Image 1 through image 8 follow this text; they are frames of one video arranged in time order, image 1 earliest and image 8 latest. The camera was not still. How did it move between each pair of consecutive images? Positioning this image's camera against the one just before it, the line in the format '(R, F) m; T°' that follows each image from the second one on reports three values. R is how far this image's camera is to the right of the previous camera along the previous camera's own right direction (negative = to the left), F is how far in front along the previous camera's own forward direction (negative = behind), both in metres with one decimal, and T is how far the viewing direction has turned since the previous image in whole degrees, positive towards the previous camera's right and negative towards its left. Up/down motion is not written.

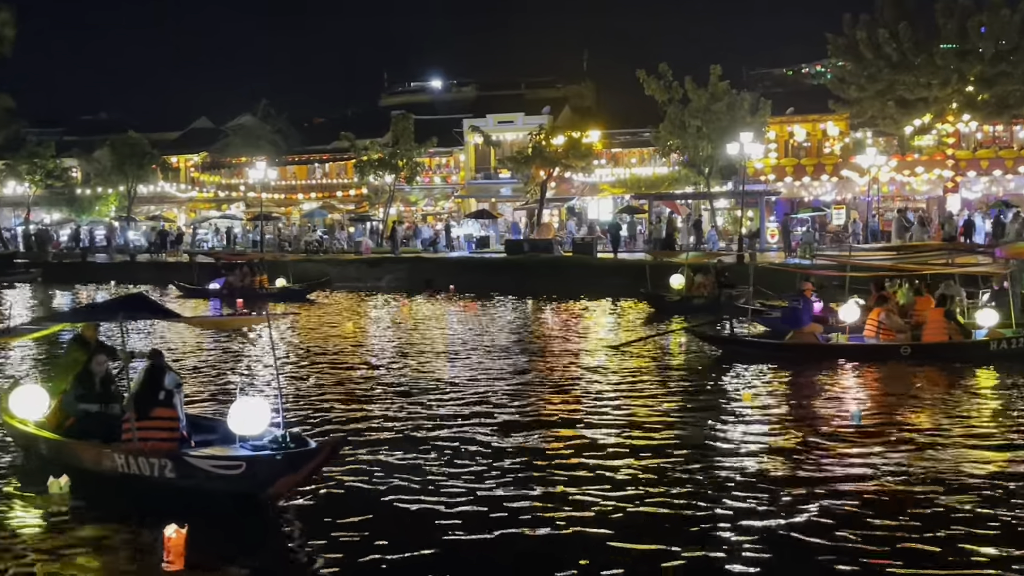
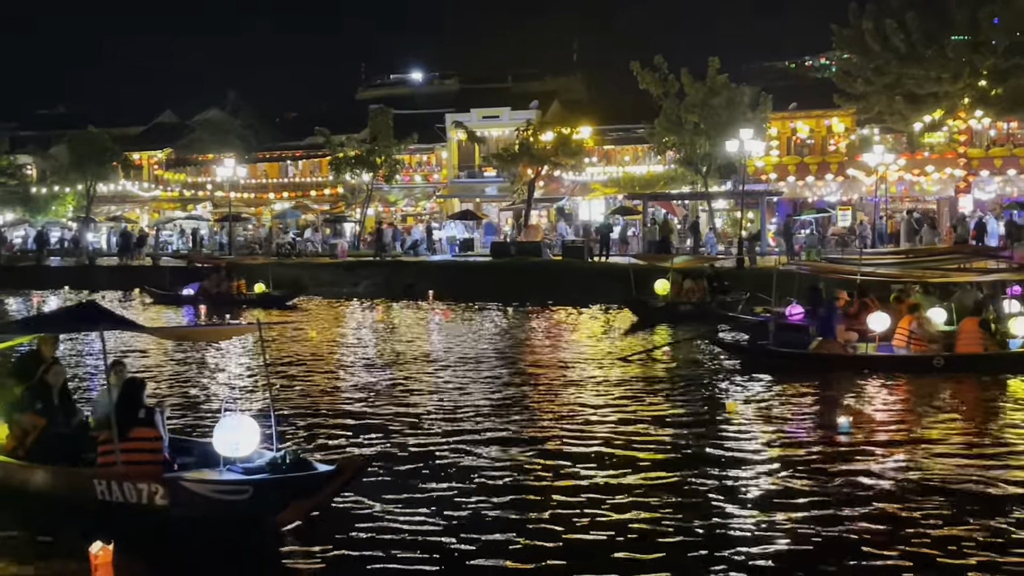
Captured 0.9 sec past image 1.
(-0.2, +2.6) m; +1°
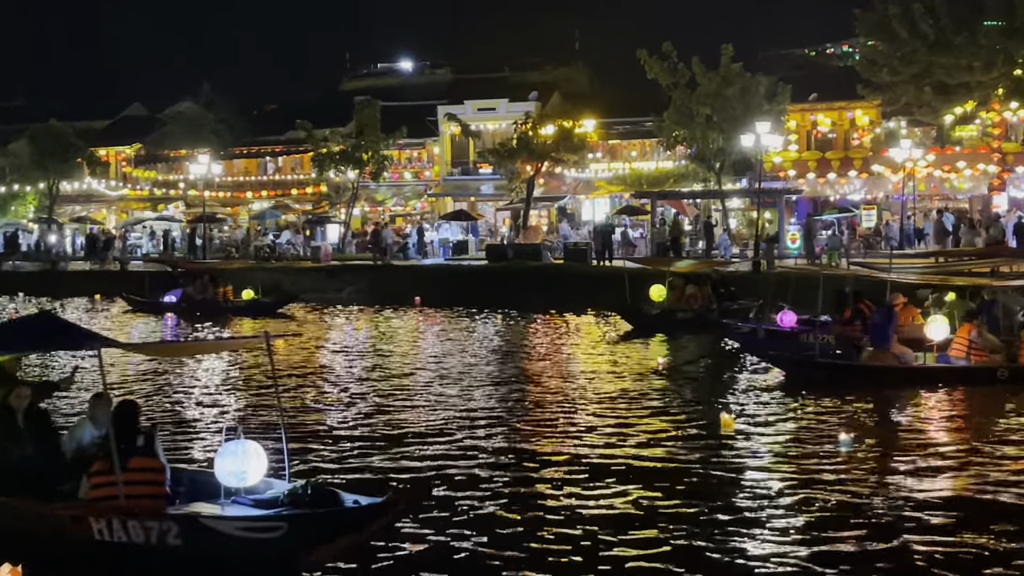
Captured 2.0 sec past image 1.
(-0.1, +3.1) m; 0°
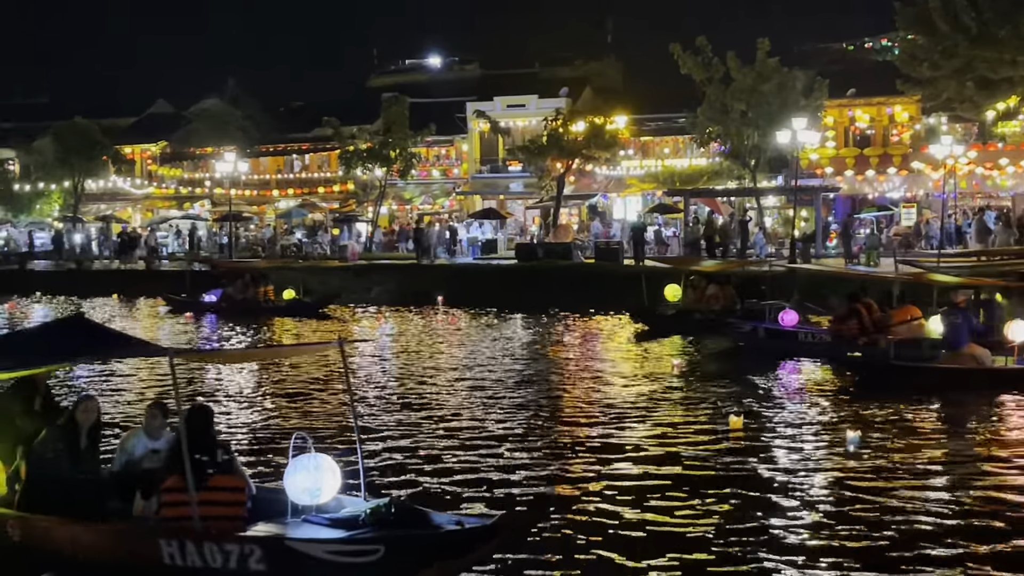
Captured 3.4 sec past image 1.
(-0.2, +0.7) m; -1°
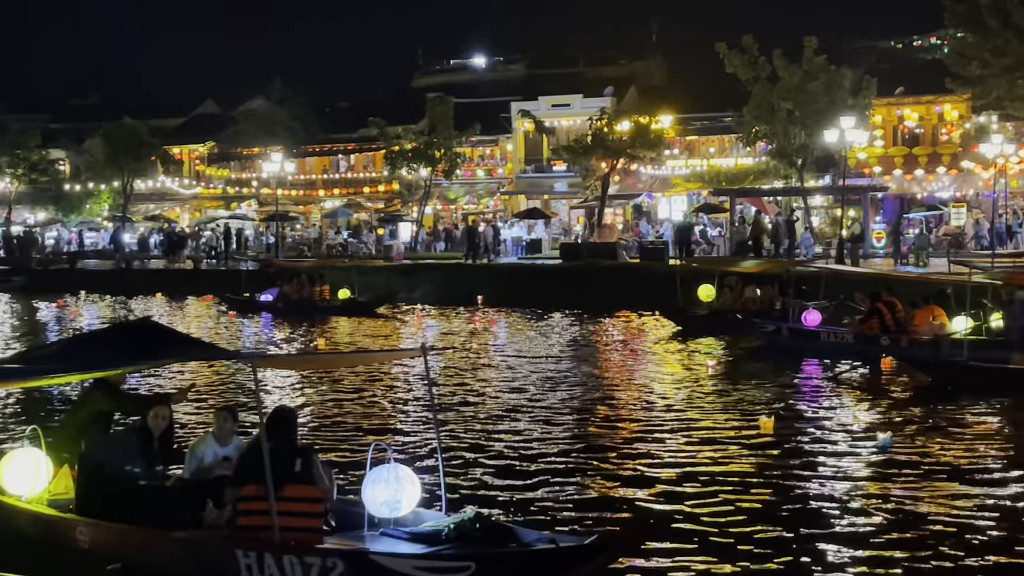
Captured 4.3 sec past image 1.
(-0.3, 0.0) m; -2°
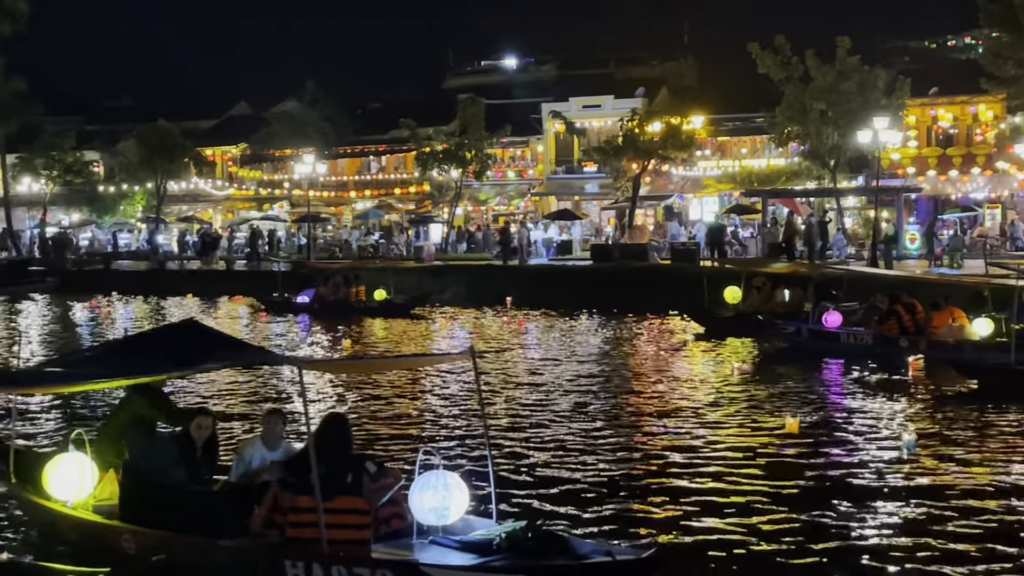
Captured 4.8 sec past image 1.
(-0.2, 0.0) m; -1°
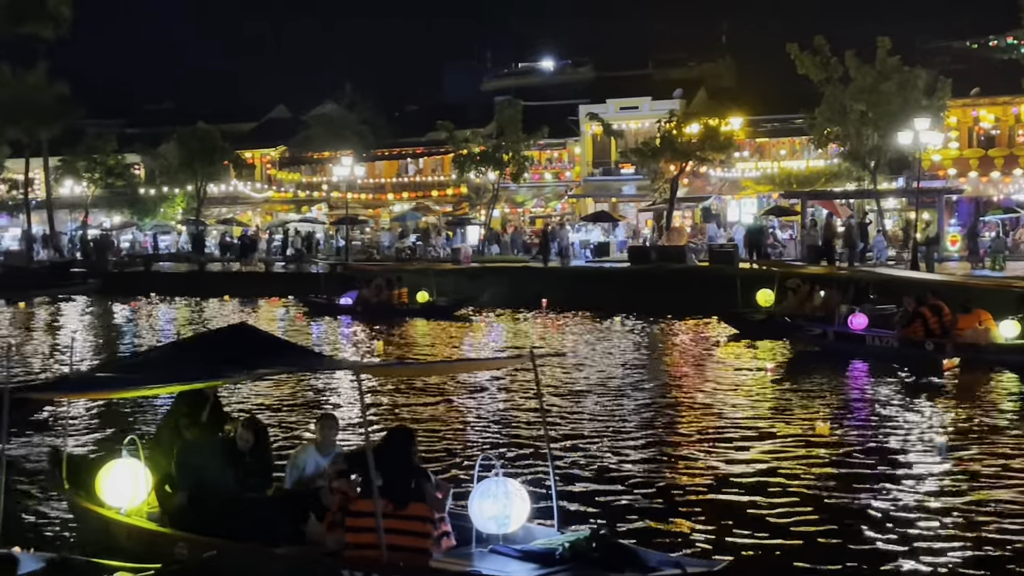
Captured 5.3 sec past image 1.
(-0.2, 0.0) m; -2°
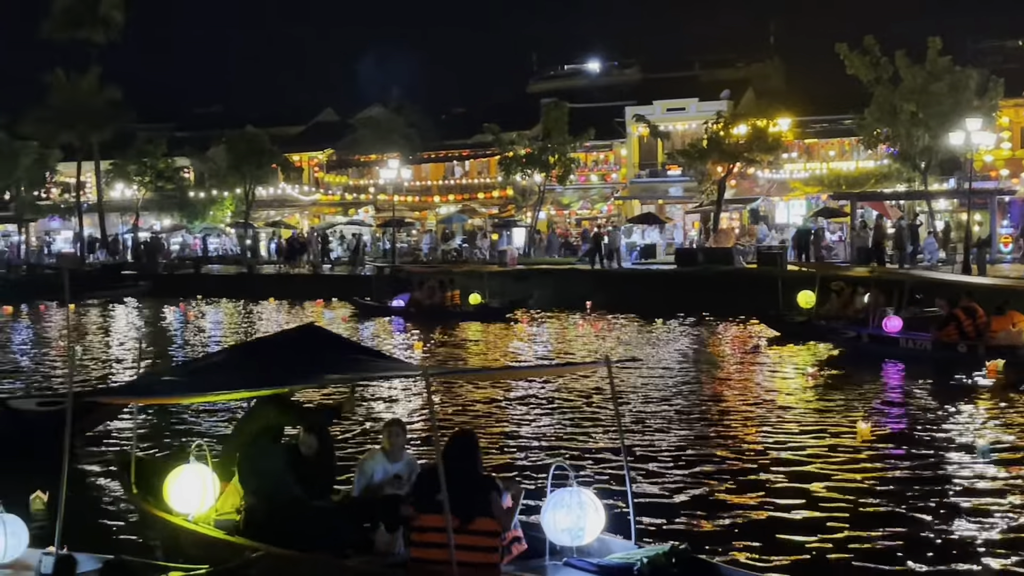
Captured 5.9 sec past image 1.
(-0.2, 0.0) m; -2°
